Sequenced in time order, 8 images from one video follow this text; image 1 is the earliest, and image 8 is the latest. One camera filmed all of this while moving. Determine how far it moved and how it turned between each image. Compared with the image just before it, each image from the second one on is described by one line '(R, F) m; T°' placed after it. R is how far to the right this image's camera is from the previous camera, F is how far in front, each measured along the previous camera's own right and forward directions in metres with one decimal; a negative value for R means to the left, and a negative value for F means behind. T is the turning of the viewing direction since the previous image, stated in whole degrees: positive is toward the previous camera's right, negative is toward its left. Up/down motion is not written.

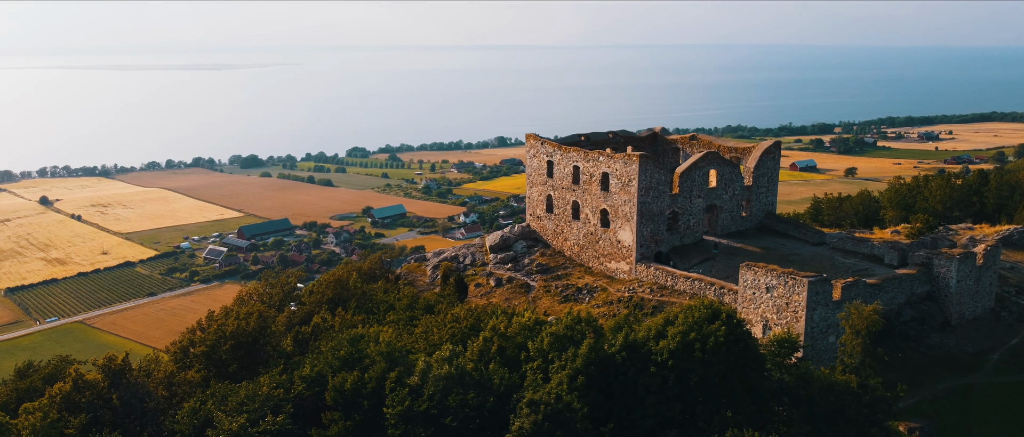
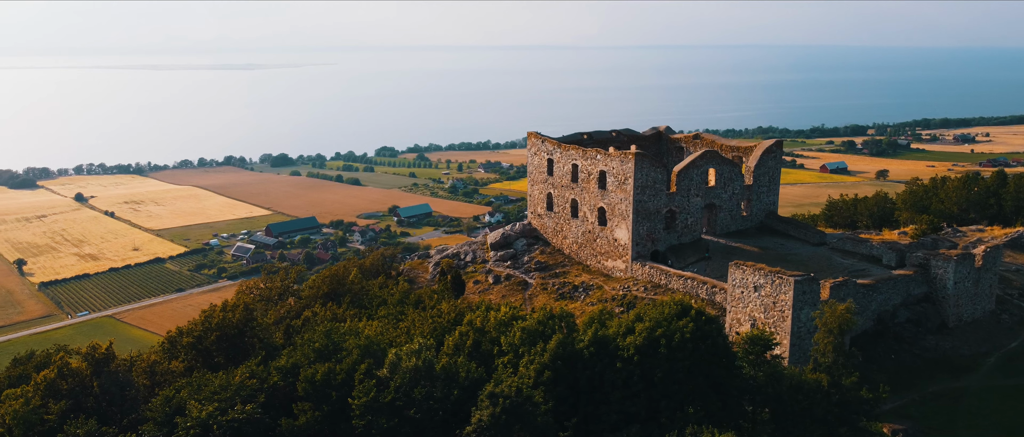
(+1.0, -0.1) m; -2°
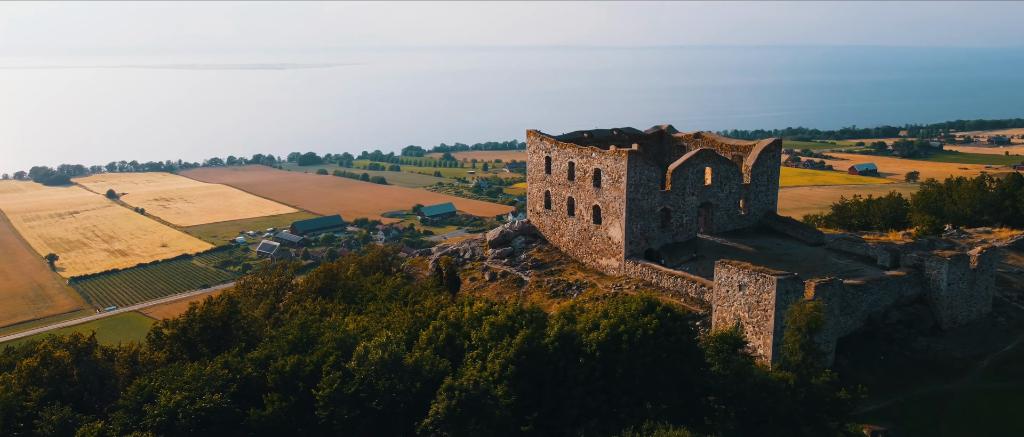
(+1.0, -0.1) m; -2°
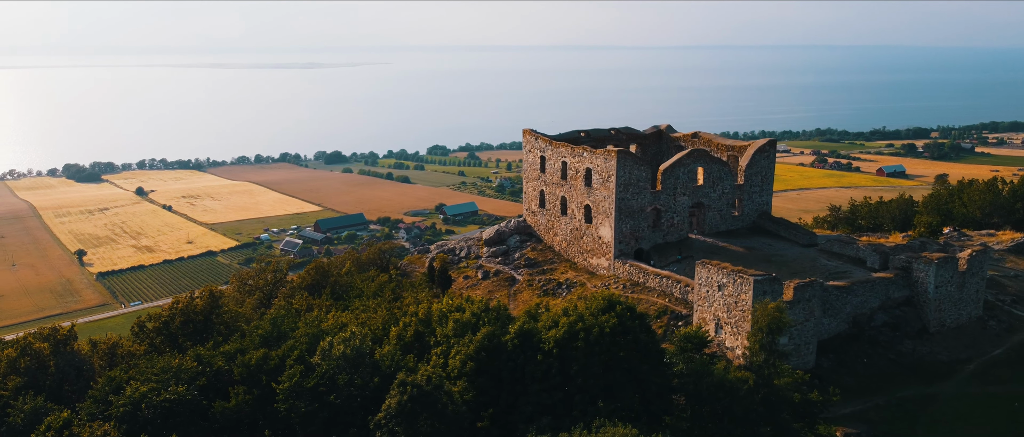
(+1.0, -0.1) m; -2°
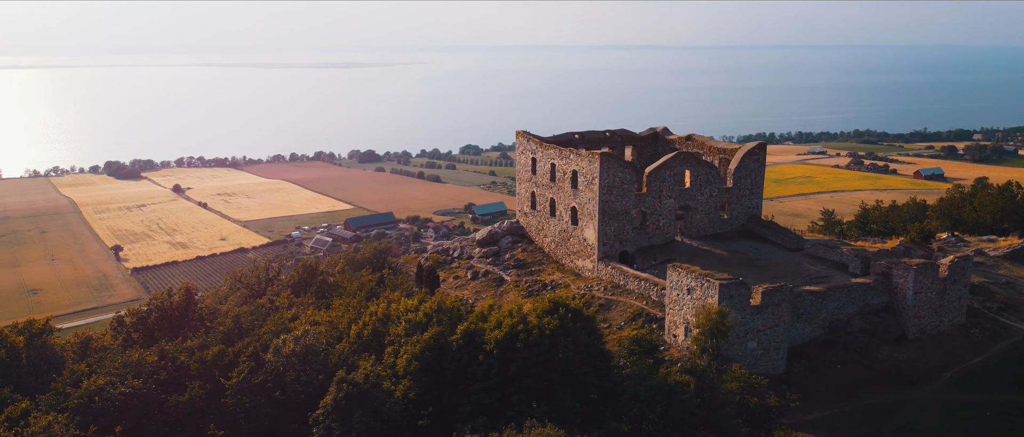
(+1.4, -0.1) m; -2°
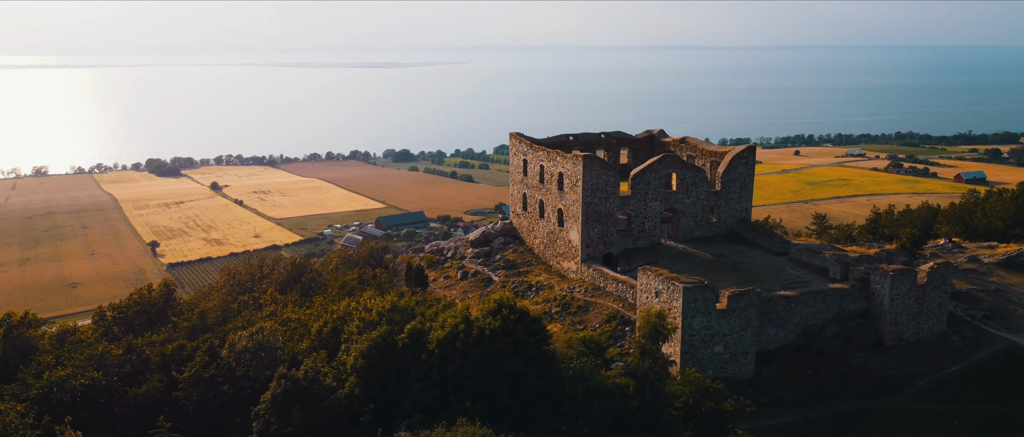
(+1.5, -0.2) m; -2°
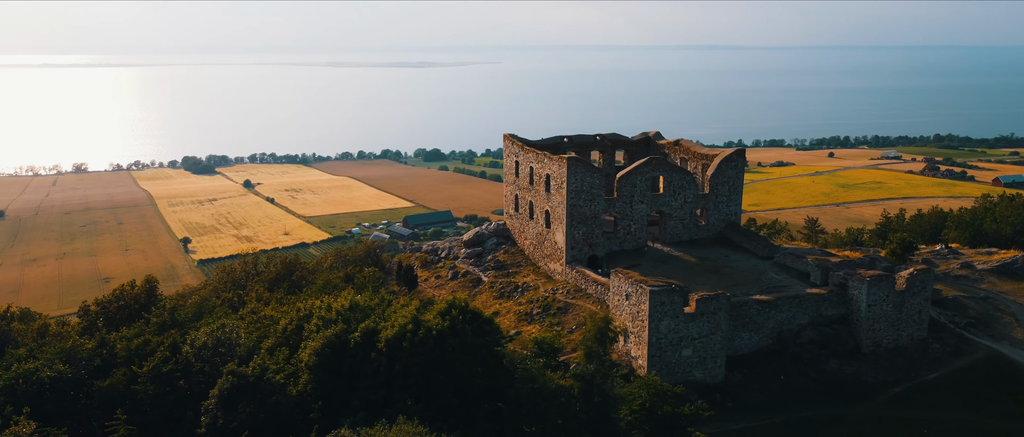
(+1.4, -0.1) m; -2°
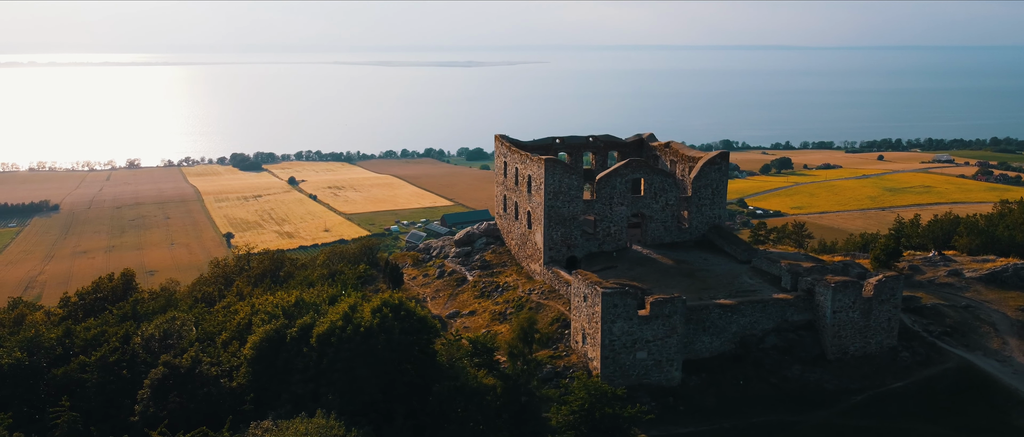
(+1.9, -0.2) m; -3°
